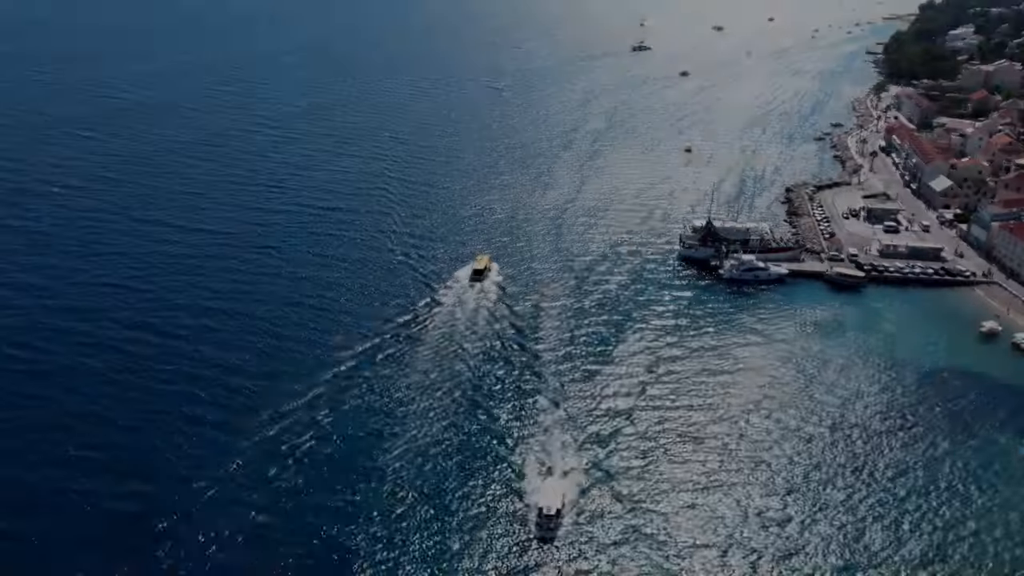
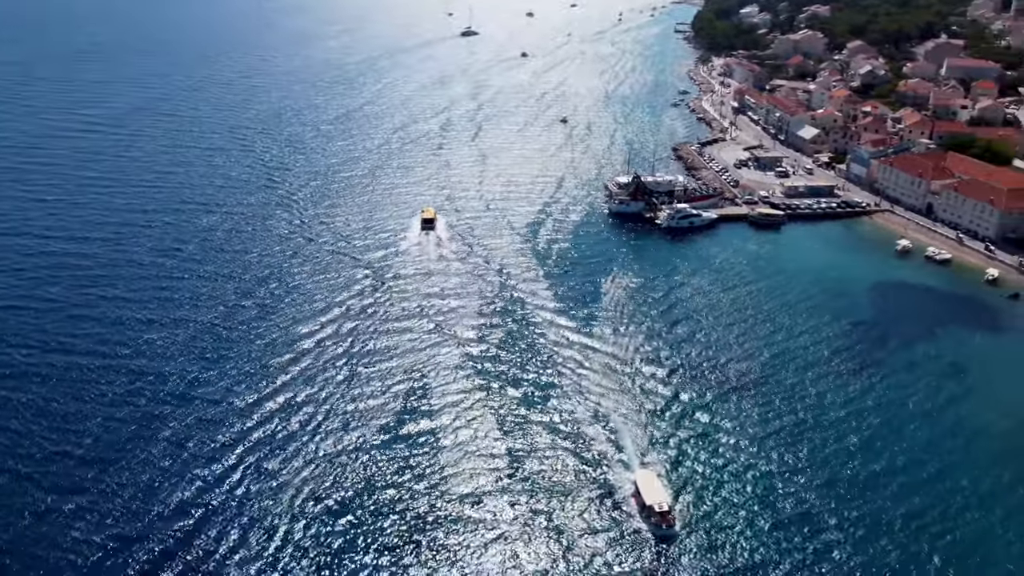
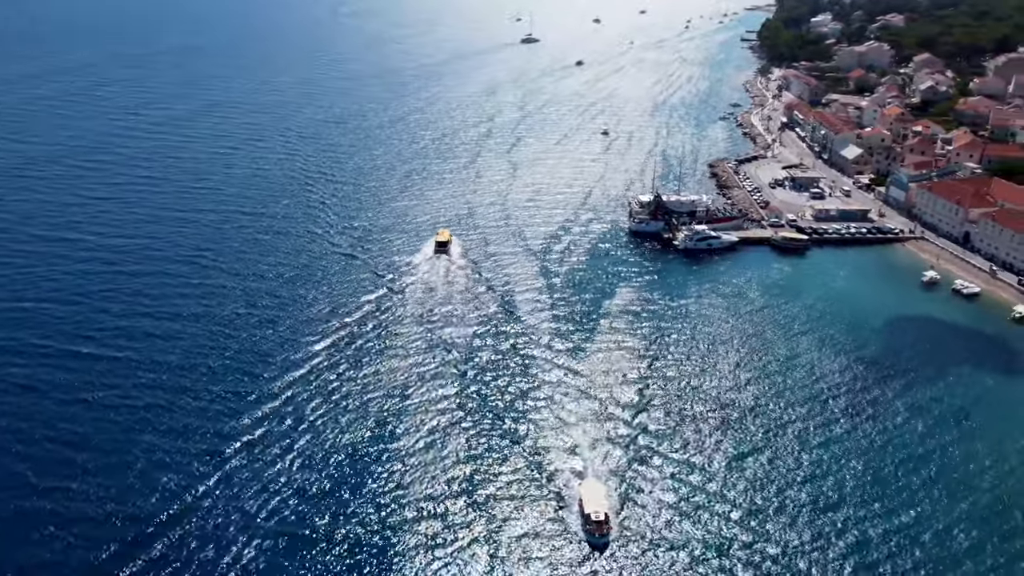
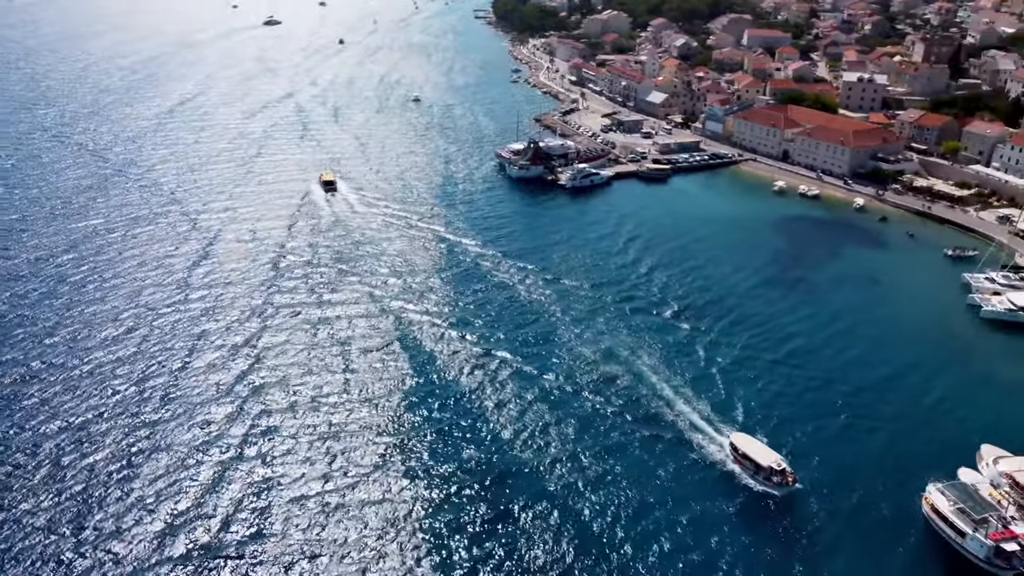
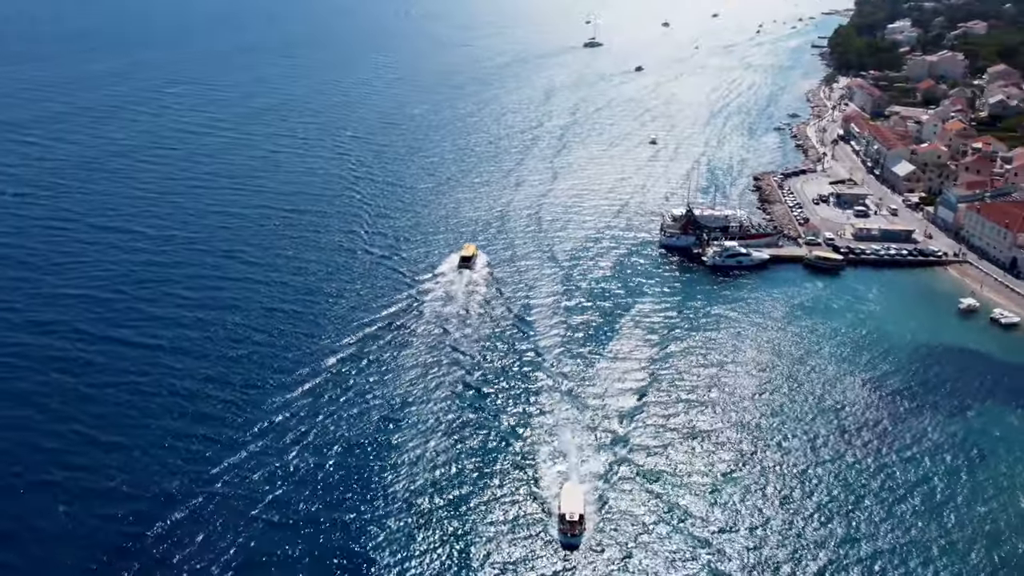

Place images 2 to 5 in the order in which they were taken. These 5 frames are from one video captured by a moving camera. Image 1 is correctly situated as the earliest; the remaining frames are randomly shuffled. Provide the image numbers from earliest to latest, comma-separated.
5, 3, 2, 4
